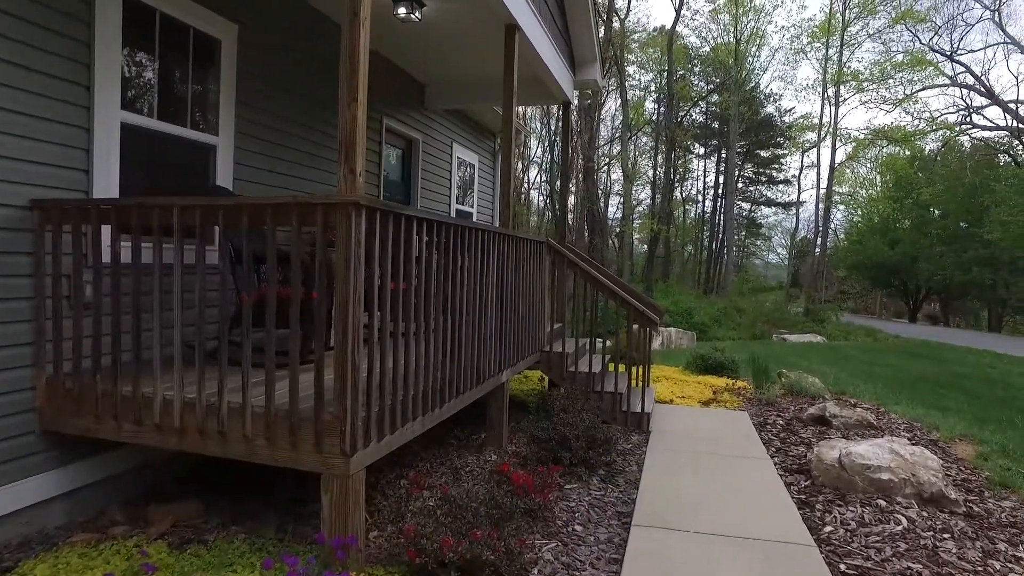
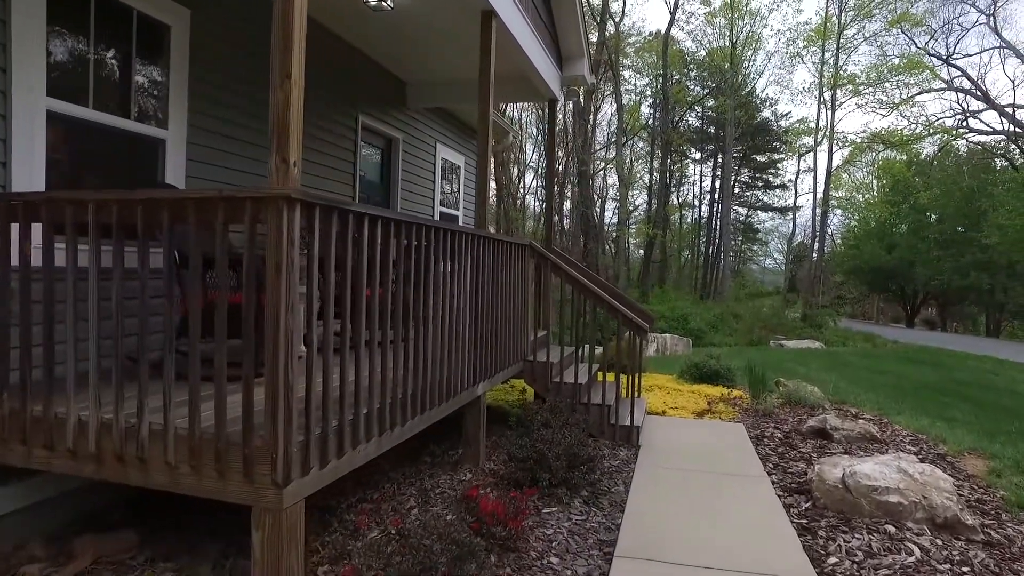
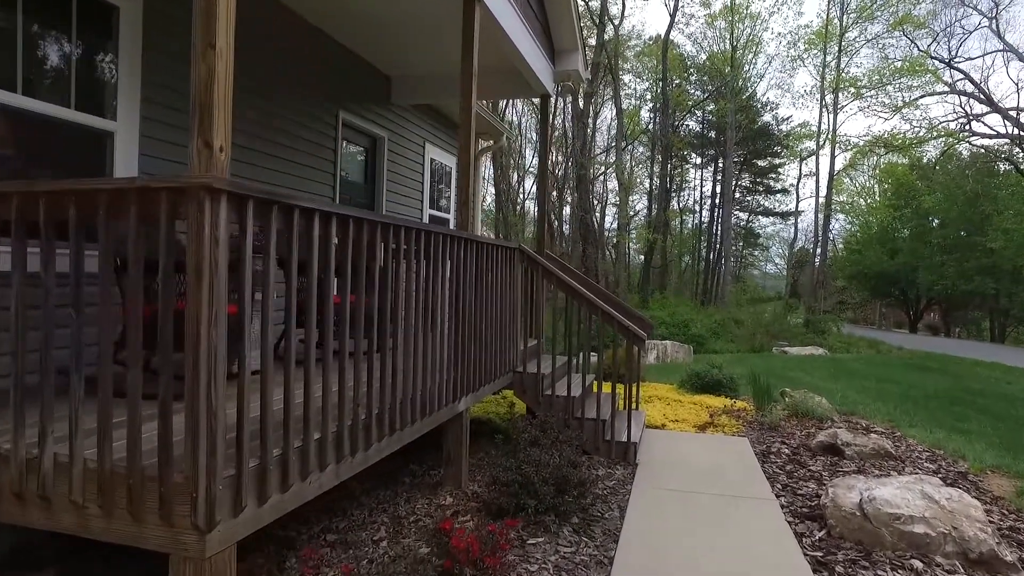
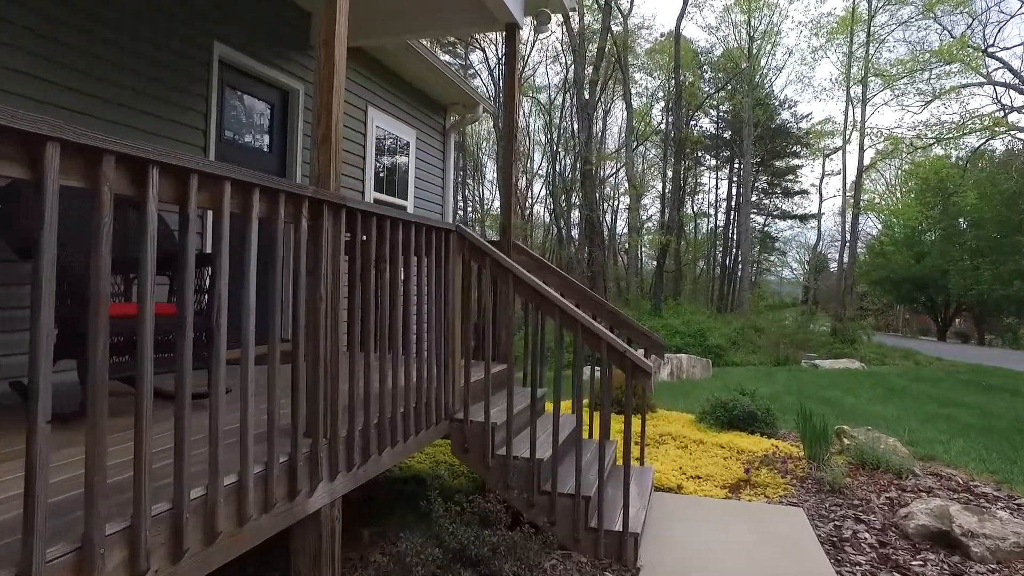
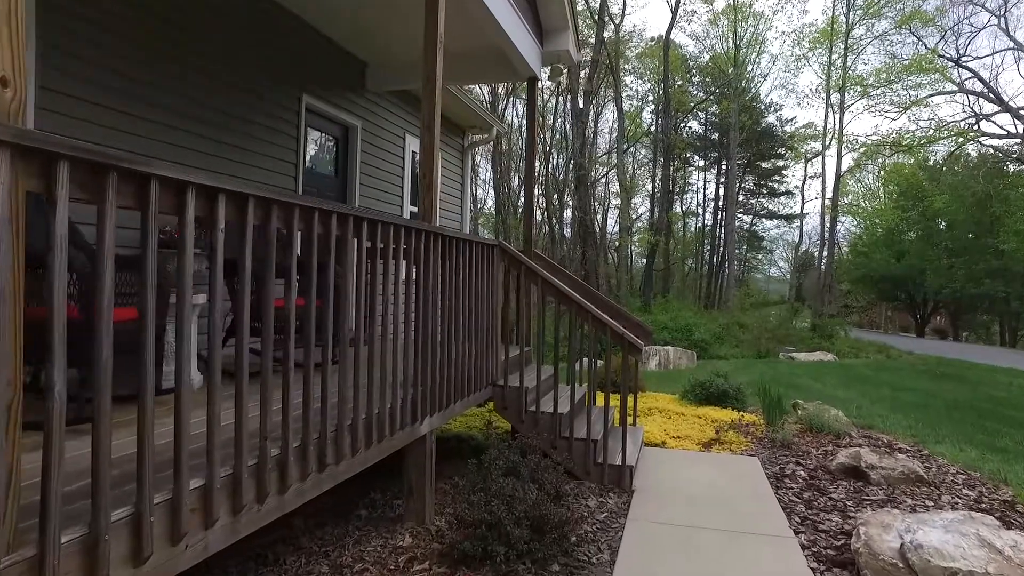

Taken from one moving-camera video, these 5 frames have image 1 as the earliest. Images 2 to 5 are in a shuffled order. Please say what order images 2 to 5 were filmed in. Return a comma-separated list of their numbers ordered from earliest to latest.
2, 3, 5, 4
